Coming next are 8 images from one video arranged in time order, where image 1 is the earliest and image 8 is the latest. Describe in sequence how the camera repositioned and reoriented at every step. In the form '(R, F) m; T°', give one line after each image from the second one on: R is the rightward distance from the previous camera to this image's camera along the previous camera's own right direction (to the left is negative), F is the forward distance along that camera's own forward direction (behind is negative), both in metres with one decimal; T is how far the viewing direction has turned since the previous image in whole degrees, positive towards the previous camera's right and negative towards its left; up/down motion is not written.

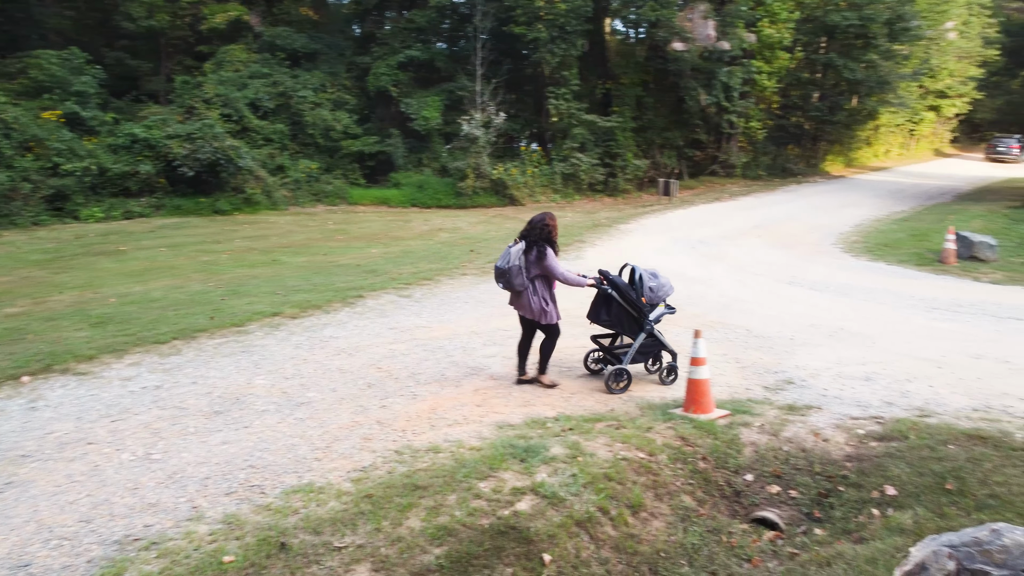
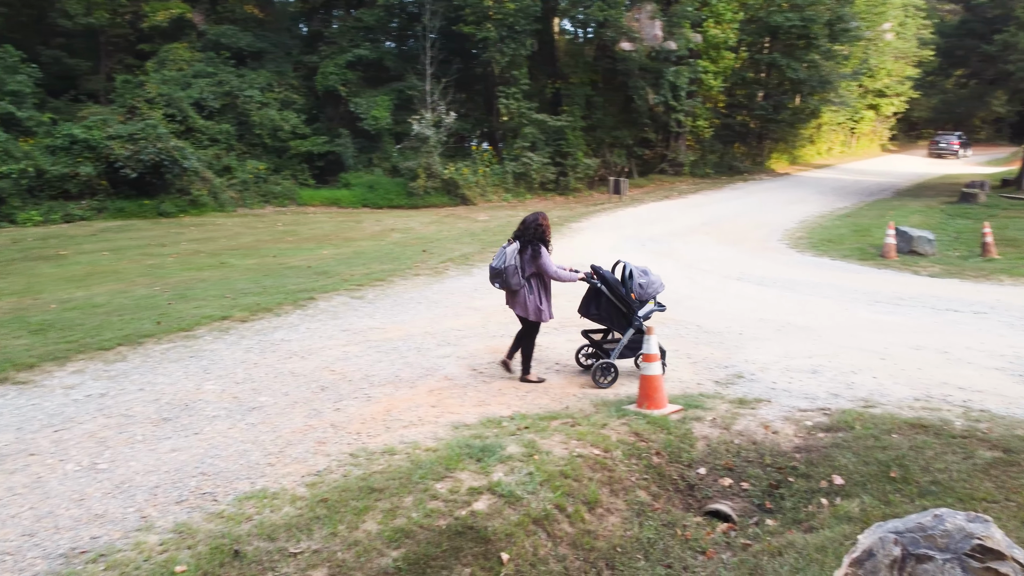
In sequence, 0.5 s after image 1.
(0.0, 0.0) m; +3°
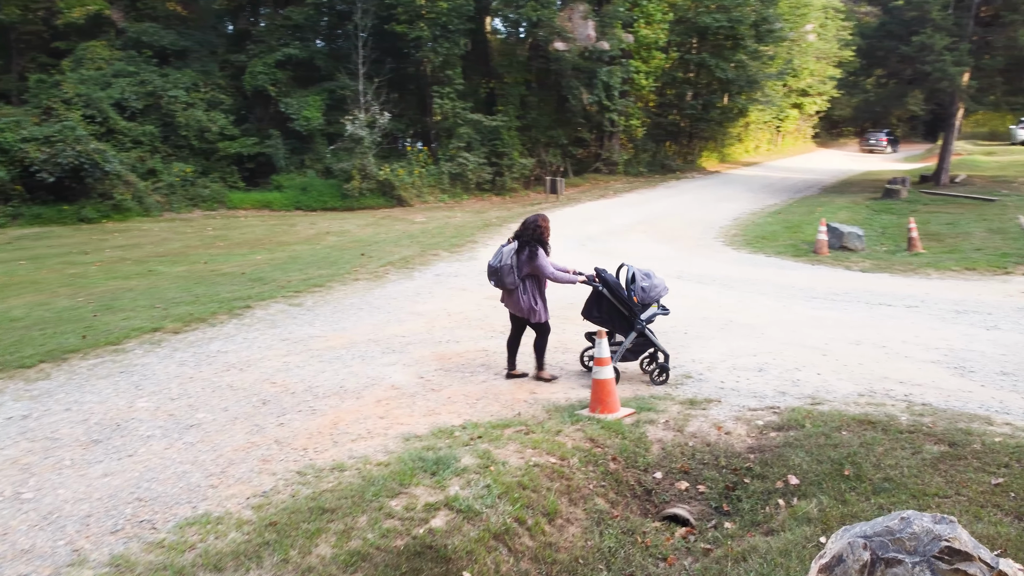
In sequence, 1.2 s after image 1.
(-0.1, +0.1) m; +5°
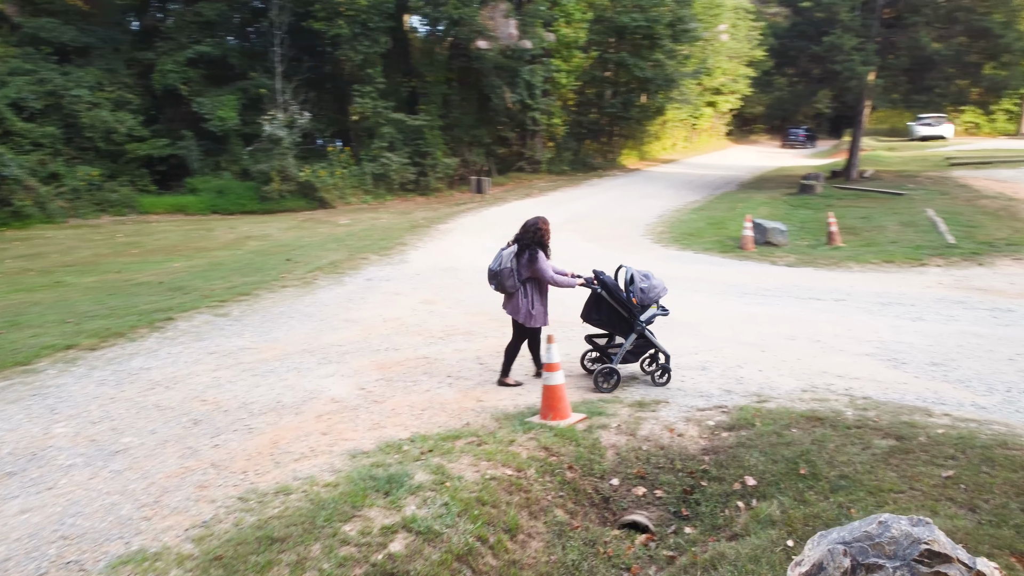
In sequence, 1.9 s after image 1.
(-0.2, +0.2) m; +6°
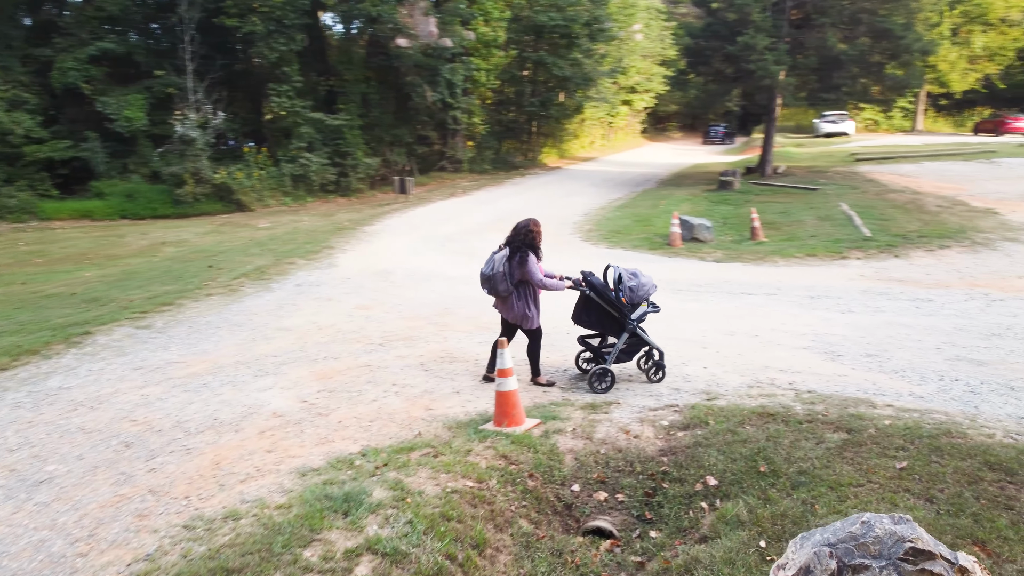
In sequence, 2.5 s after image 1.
(-0.2, +0.1) m; +6°
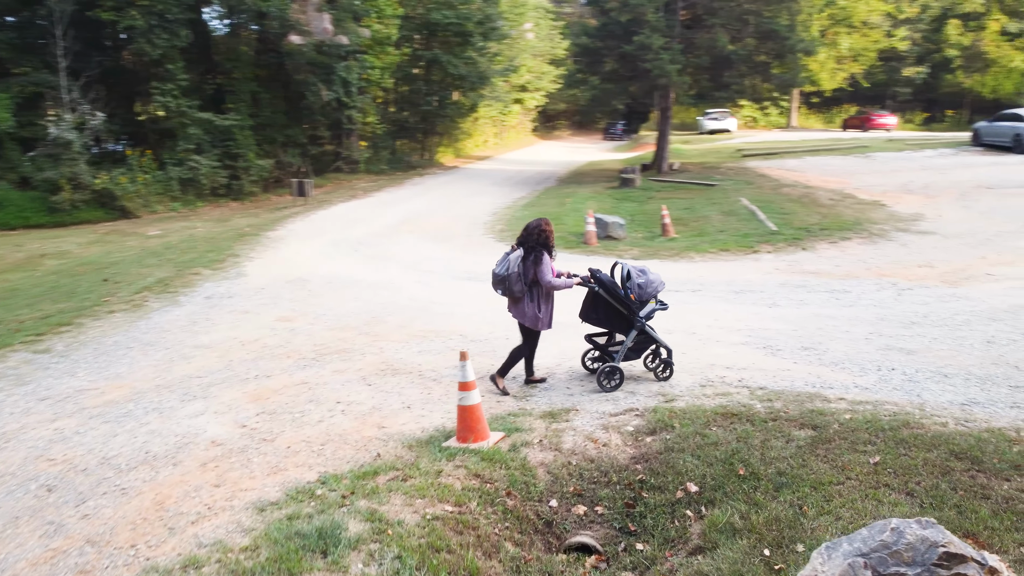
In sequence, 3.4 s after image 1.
(-0.5, +0.3) m; +8°
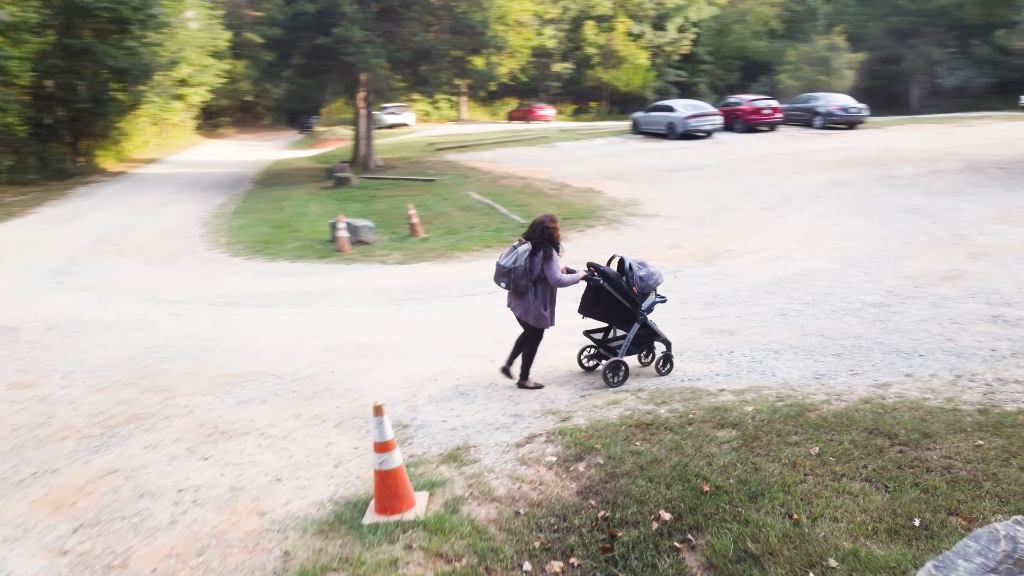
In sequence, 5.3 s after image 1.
(-1.3, +1.0) m; +23°
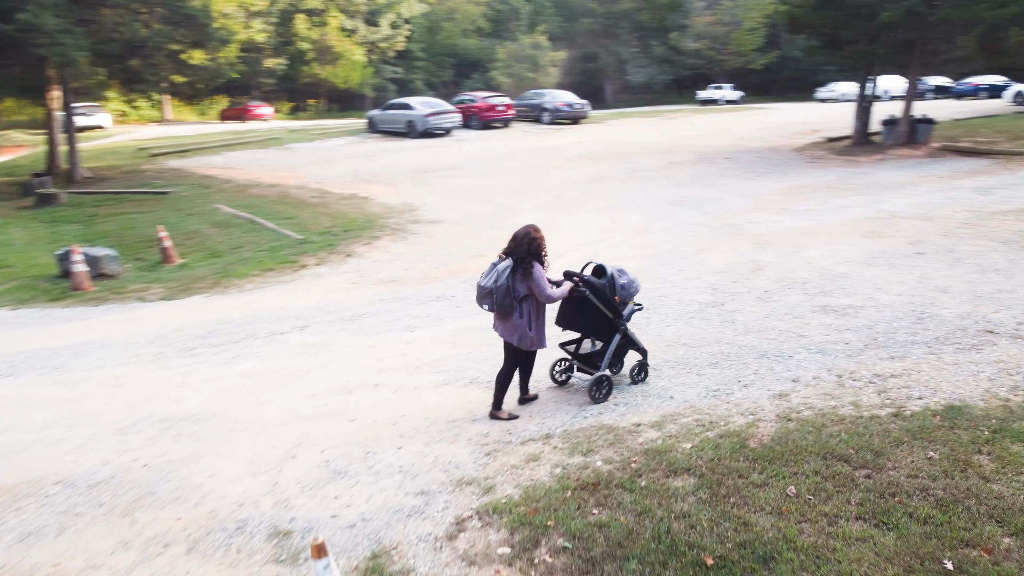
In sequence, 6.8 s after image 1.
(-1.0, +1.2) m; +20°
